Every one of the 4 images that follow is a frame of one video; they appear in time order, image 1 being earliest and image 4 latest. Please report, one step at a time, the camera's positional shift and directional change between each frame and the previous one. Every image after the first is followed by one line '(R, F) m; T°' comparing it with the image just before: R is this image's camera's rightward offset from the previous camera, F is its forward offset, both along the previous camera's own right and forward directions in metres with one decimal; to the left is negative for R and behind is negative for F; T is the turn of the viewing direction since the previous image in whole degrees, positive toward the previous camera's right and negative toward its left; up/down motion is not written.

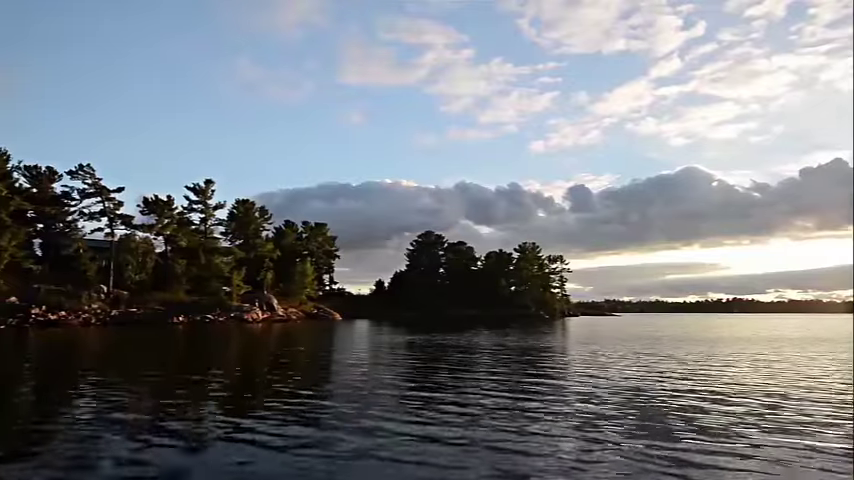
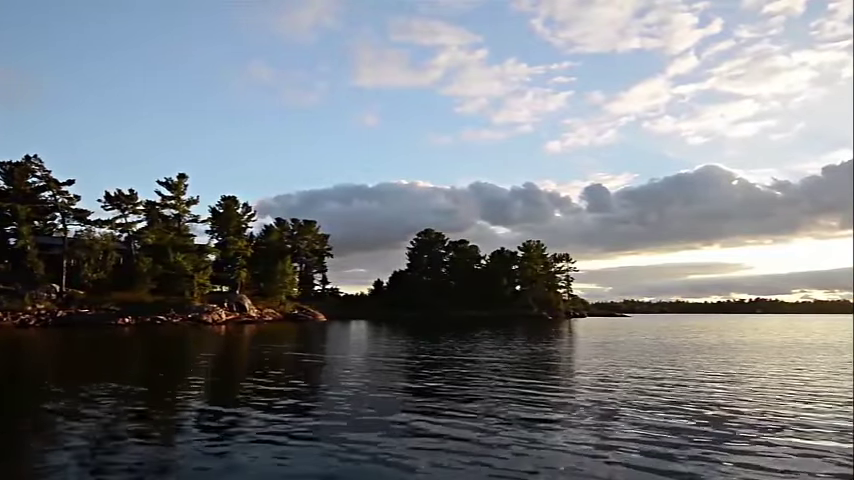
(+2.9, +4.0) m; -1°
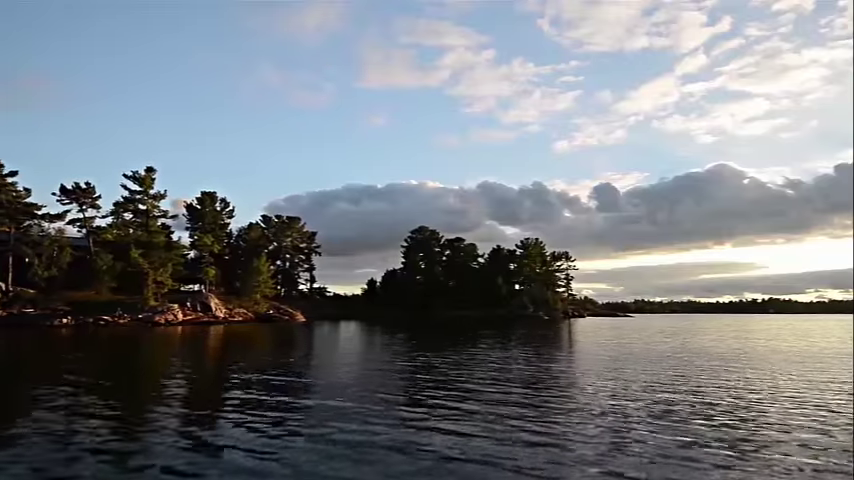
(+2.6, +3.3) m; -1°
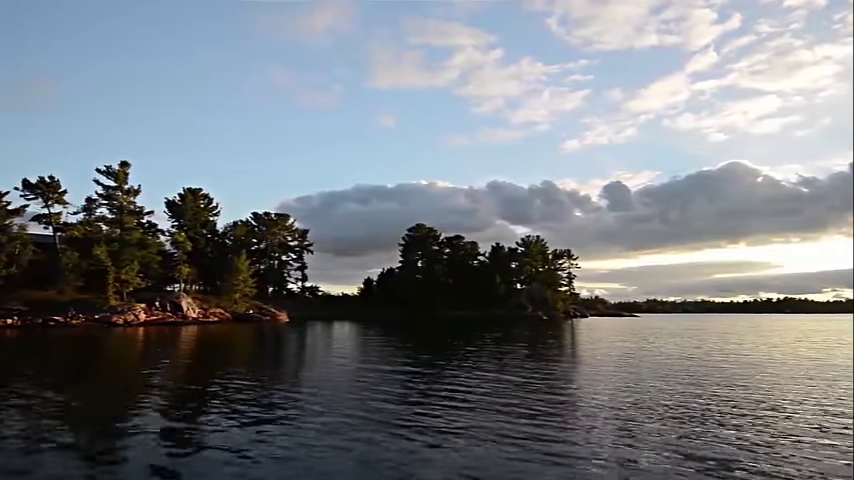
(+2.2, +2.7) m; -1°
